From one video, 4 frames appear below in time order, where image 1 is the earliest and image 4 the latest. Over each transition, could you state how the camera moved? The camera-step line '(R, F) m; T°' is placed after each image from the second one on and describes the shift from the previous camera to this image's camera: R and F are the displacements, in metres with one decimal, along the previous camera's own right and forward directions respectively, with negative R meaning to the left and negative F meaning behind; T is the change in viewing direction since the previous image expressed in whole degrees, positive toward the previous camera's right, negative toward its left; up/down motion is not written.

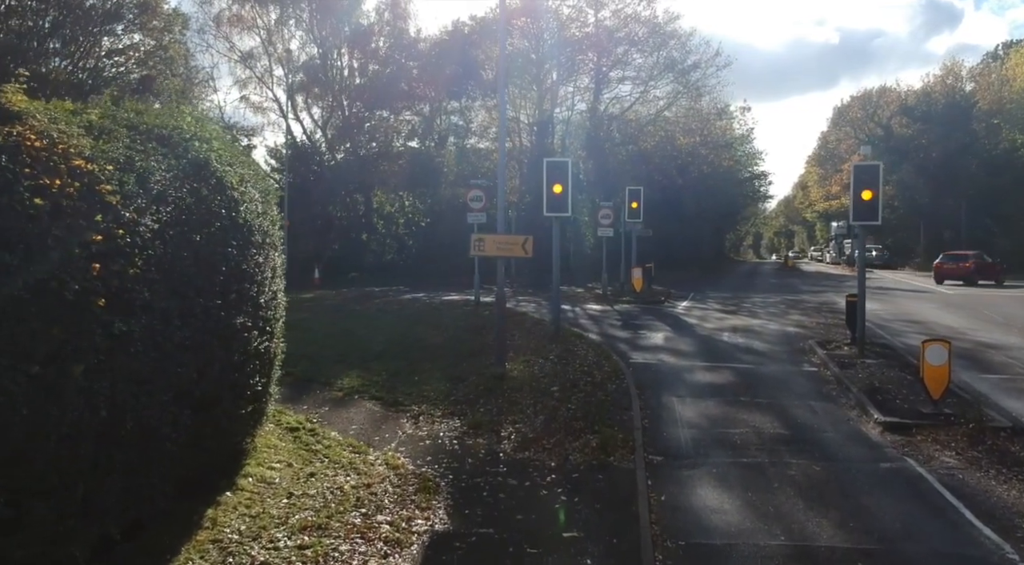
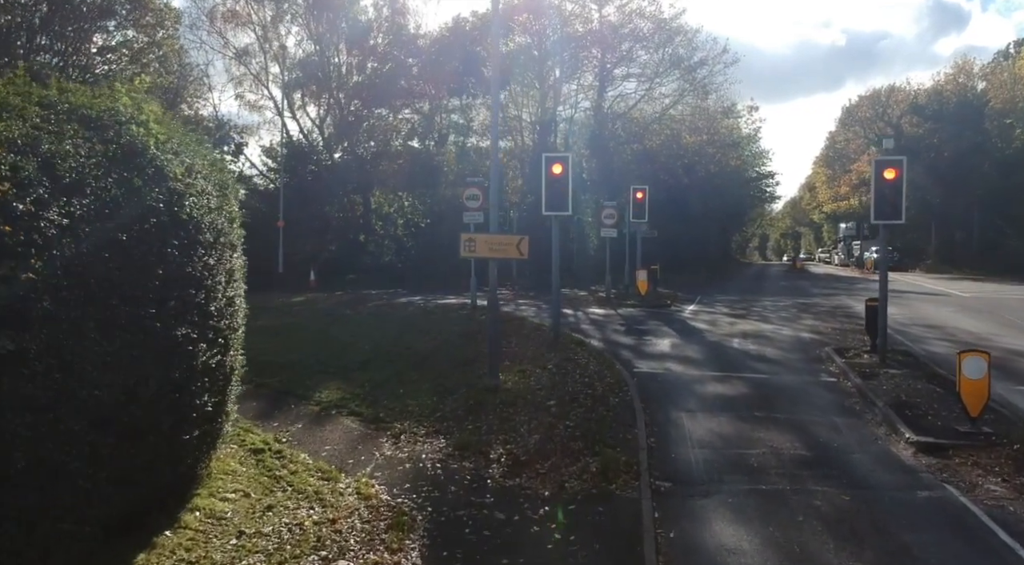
(+0.2, +1.0) m; 0°
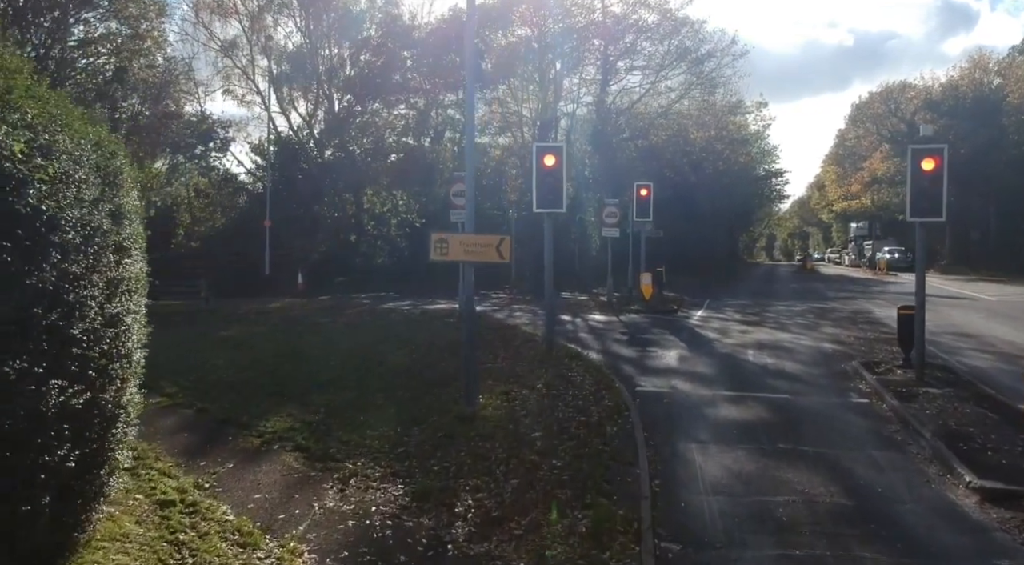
(+0.3, +1.6) m; 0°
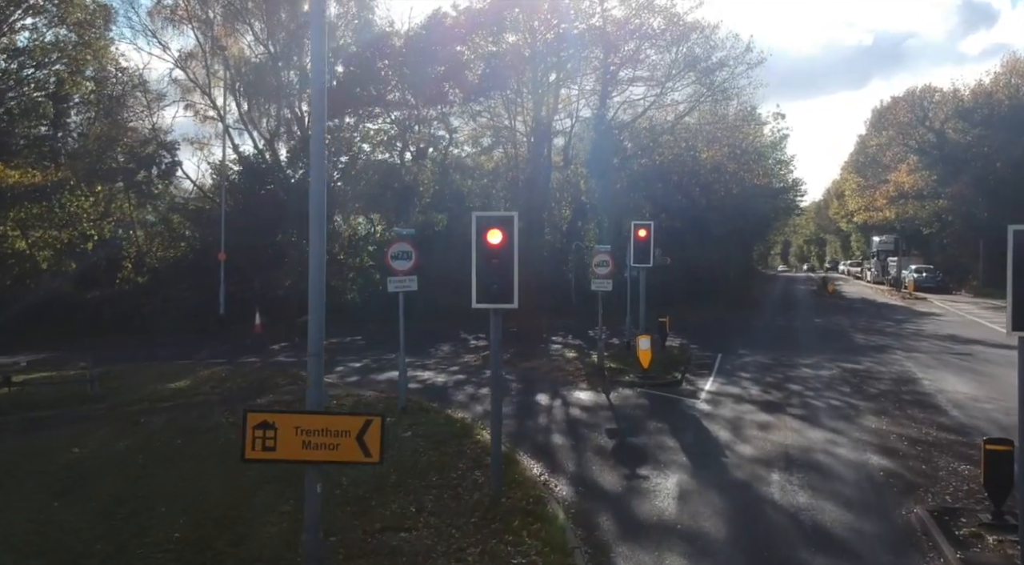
(+1.0, +3.8) m; -1°
